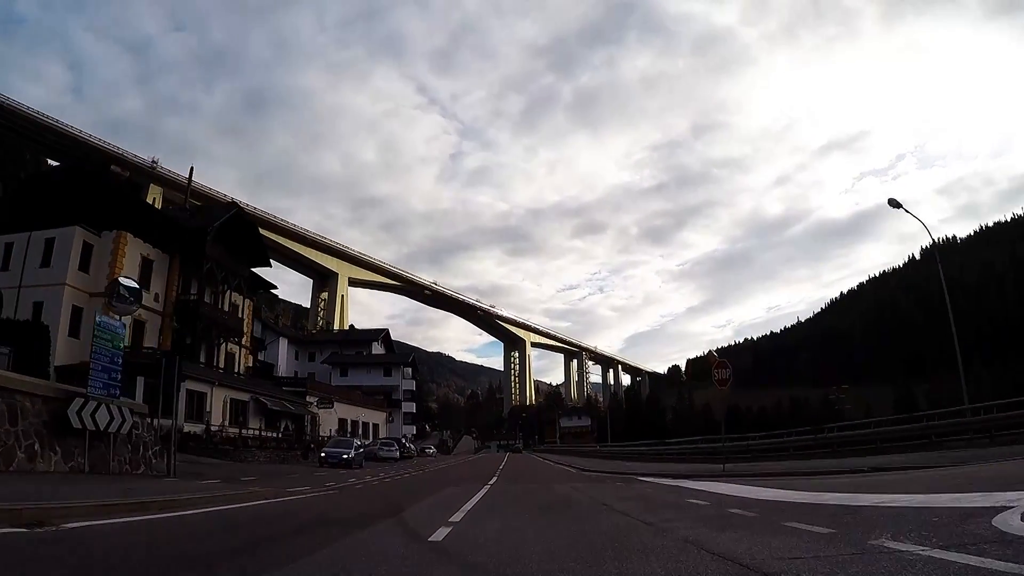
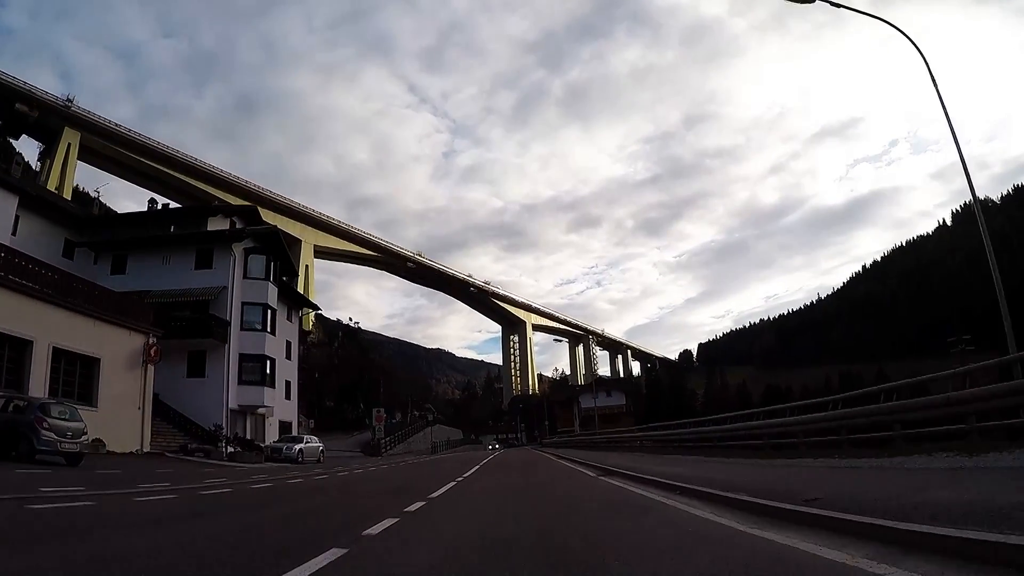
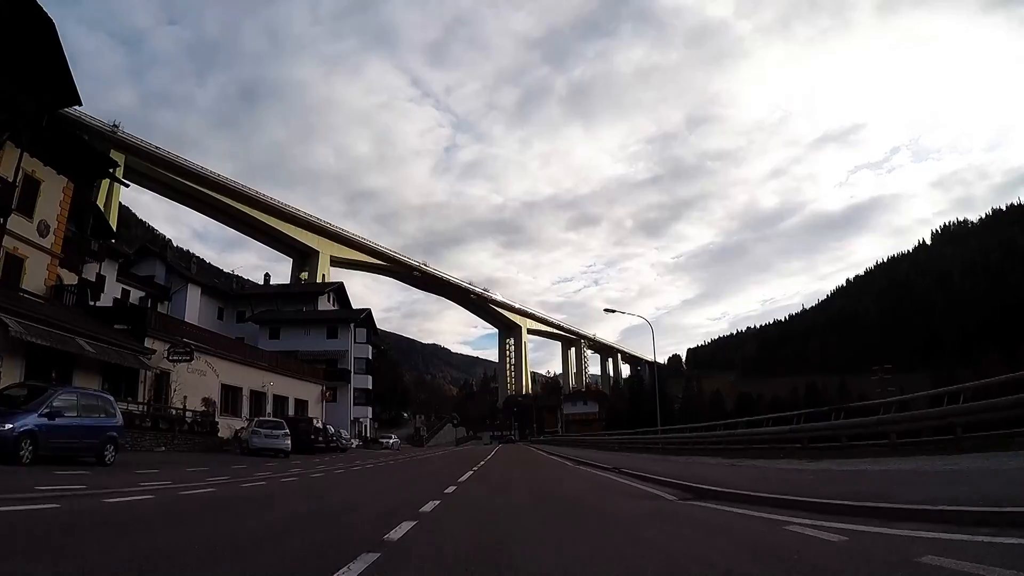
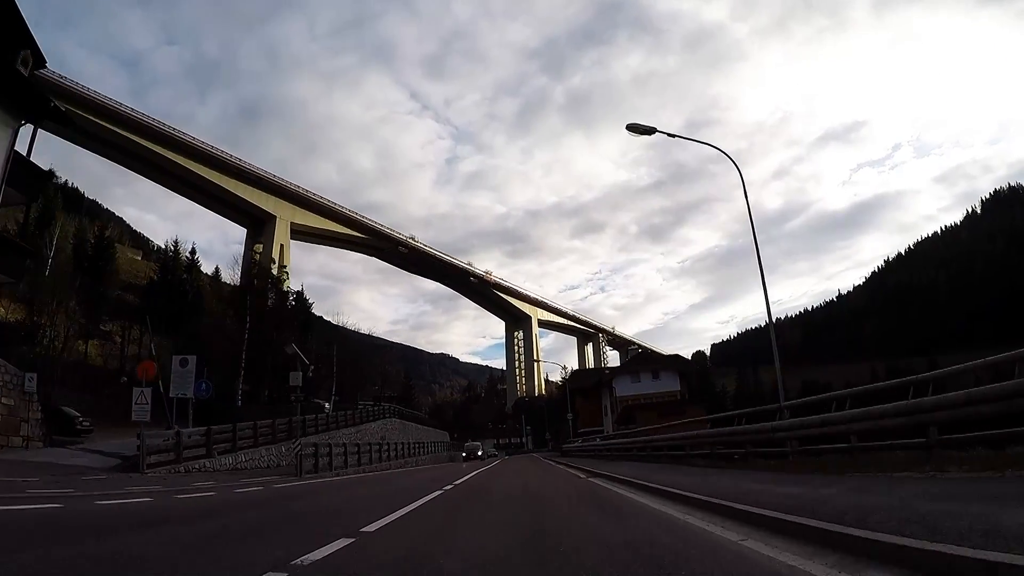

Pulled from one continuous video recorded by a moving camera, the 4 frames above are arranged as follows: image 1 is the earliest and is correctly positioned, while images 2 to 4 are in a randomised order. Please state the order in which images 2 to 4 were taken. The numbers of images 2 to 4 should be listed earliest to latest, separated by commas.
3, 2, 4
